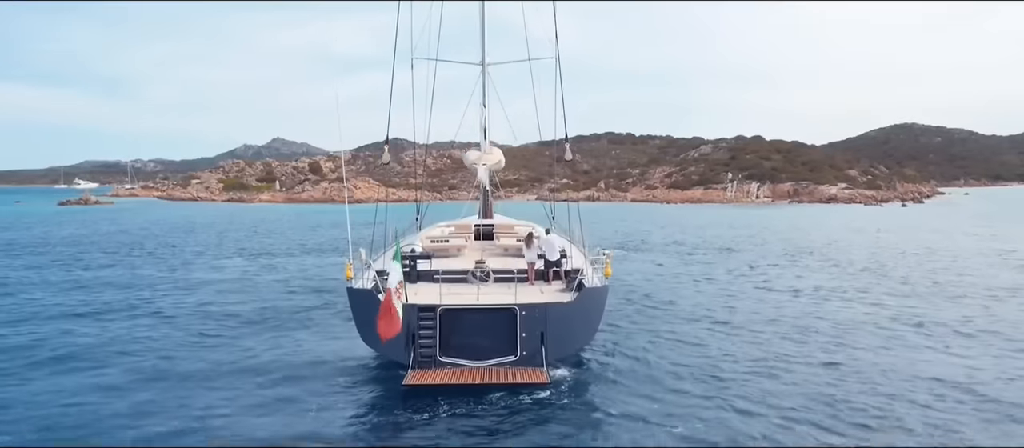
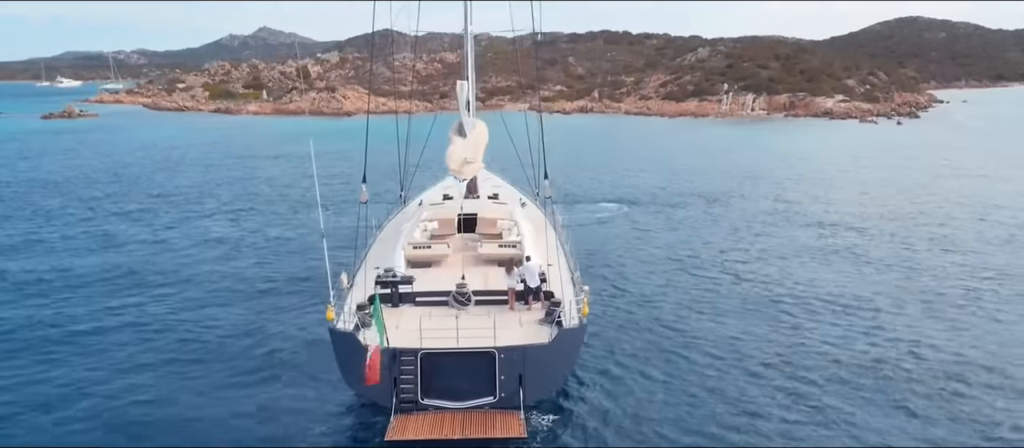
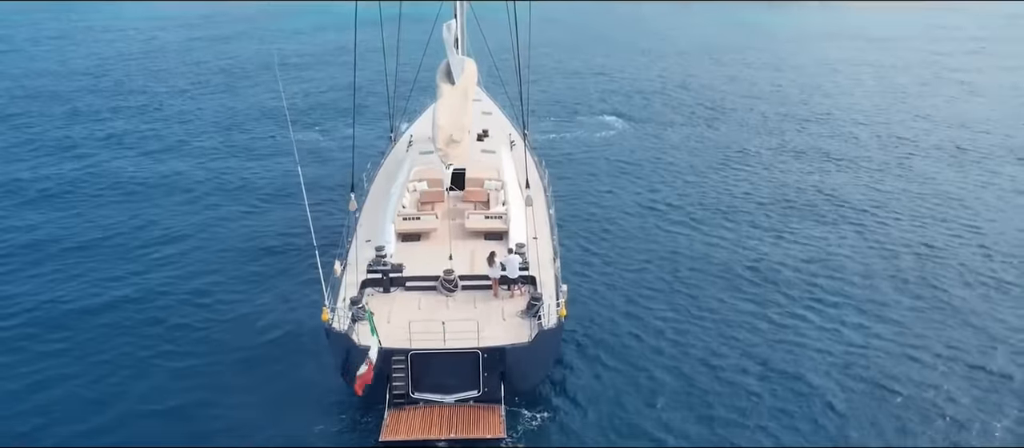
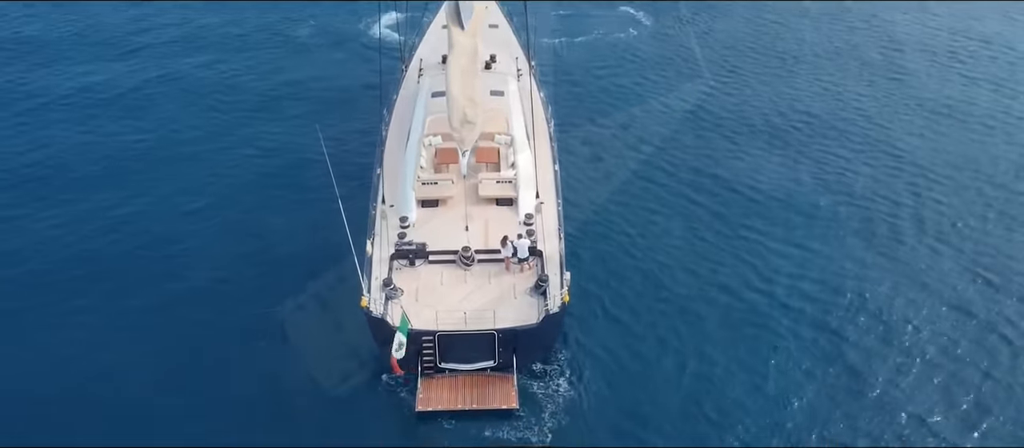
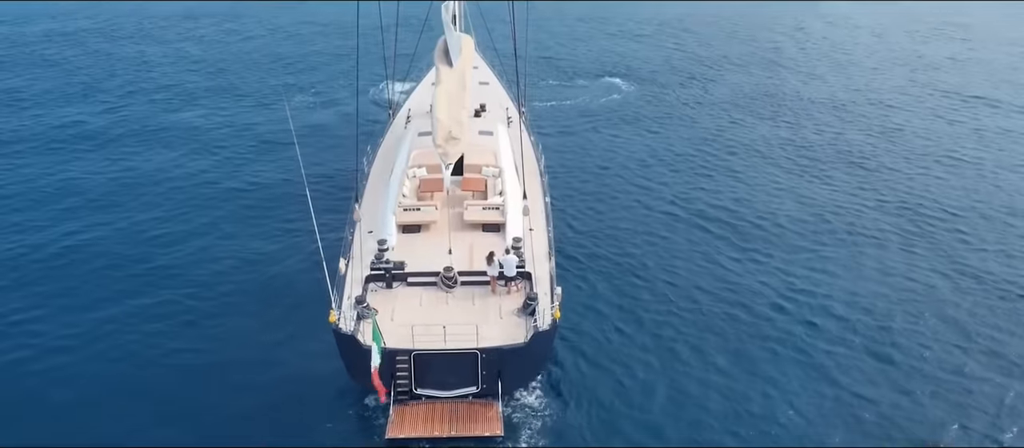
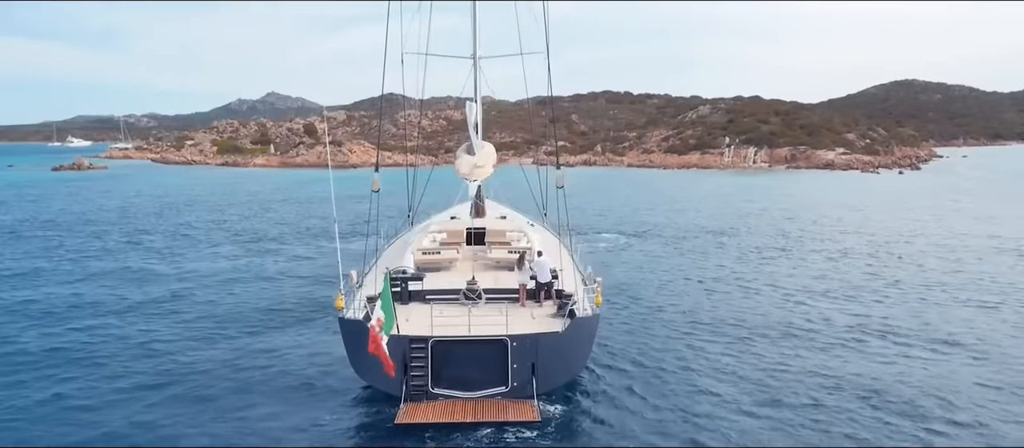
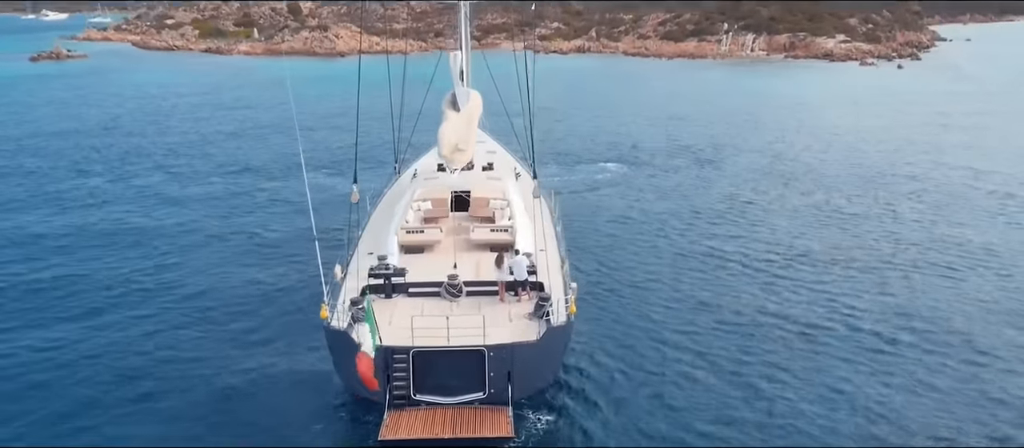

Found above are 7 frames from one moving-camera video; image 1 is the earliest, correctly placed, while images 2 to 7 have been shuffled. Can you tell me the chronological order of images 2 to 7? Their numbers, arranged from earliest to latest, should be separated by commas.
6, 2, 7, 3, 5, 4
